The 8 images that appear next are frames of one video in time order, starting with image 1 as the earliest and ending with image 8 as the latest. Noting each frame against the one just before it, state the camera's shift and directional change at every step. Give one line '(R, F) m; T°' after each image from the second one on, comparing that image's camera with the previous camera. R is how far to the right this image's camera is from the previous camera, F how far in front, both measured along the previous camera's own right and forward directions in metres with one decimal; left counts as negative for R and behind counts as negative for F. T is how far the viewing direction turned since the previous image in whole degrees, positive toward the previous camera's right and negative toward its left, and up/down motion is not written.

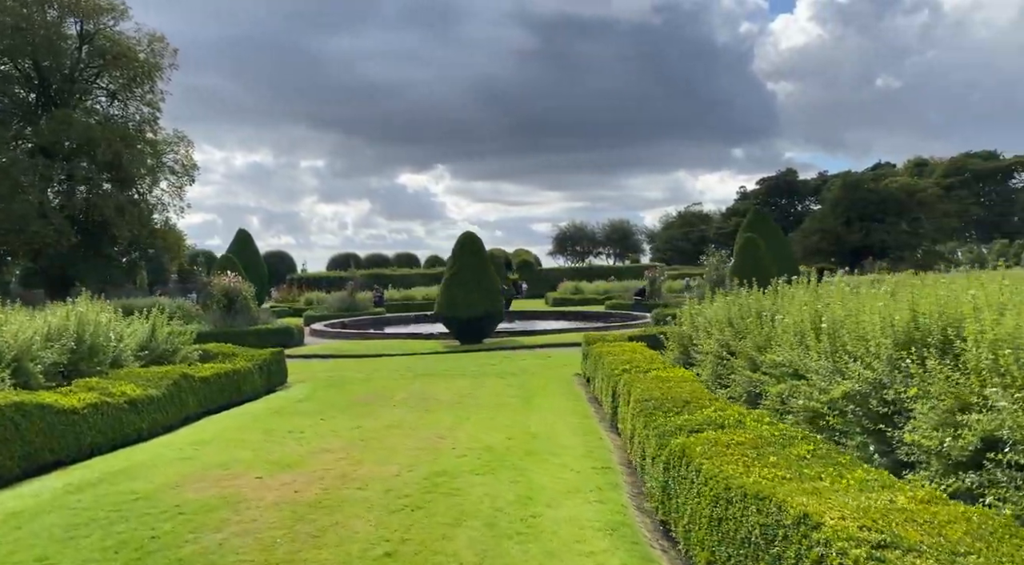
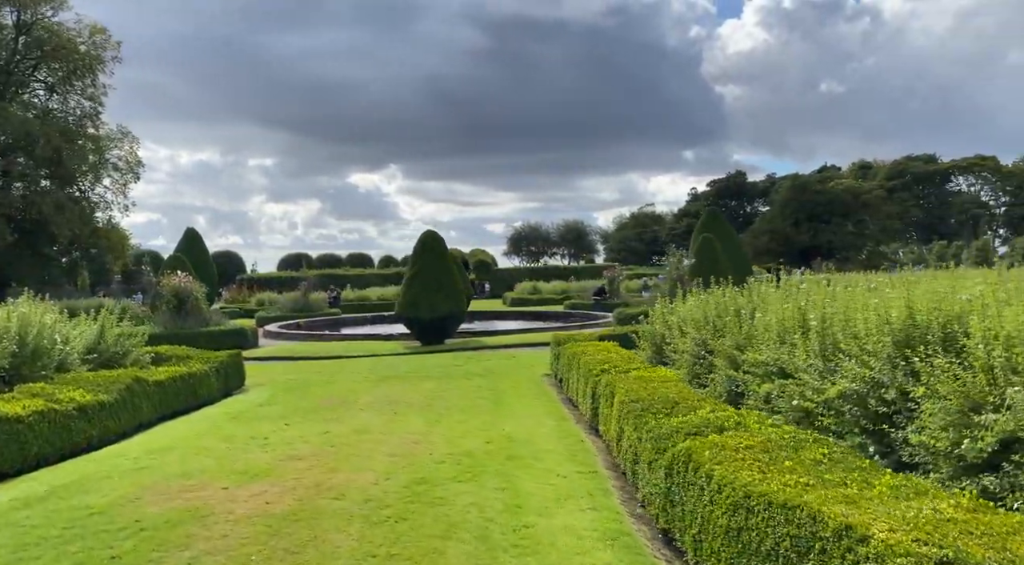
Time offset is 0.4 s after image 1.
(-0.2, +0.2) m; +3°
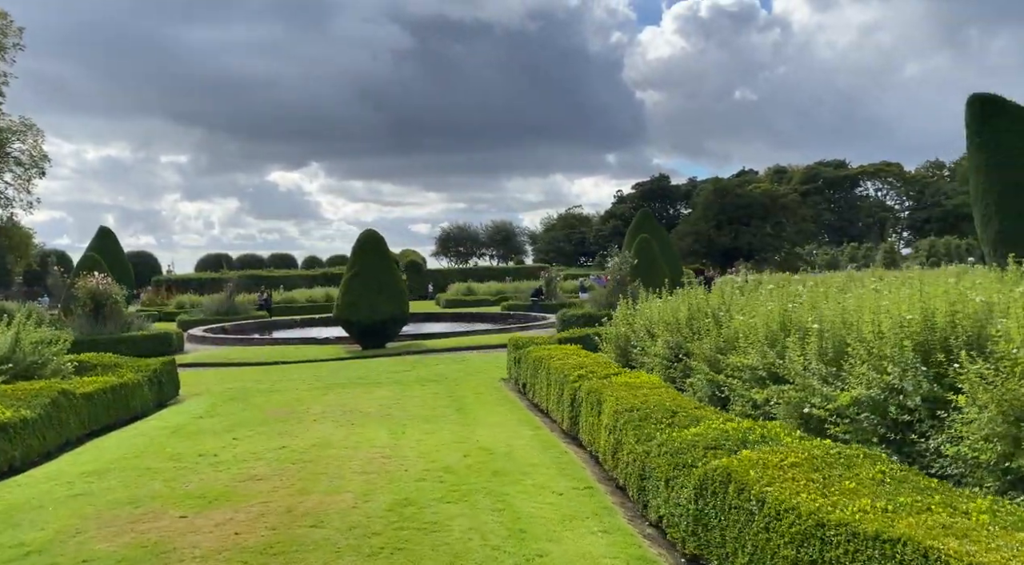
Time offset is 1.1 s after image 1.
(-0.3, +0.3) m; +5°
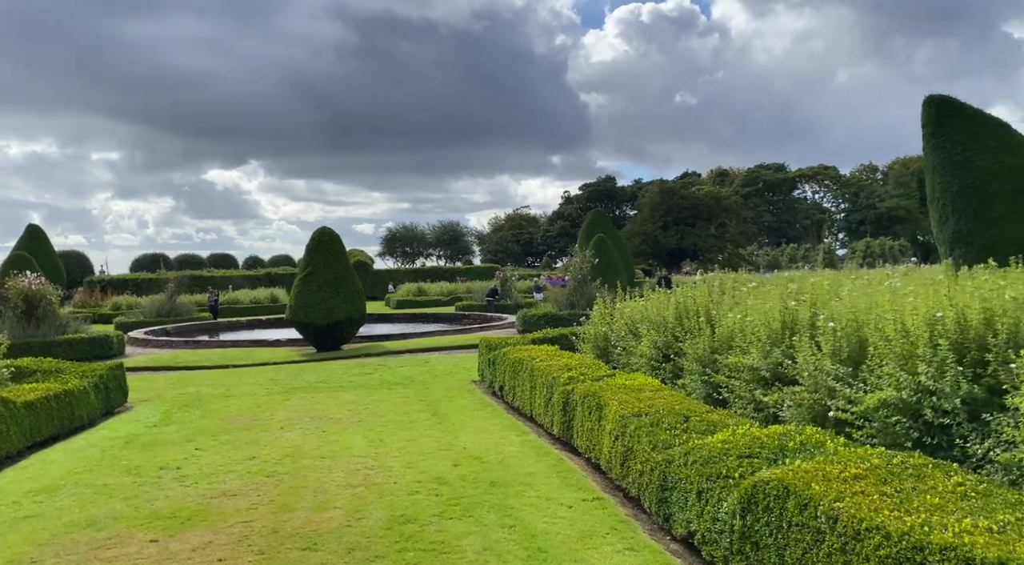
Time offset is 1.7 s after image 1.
(-0.3, +0.3) m; +4°
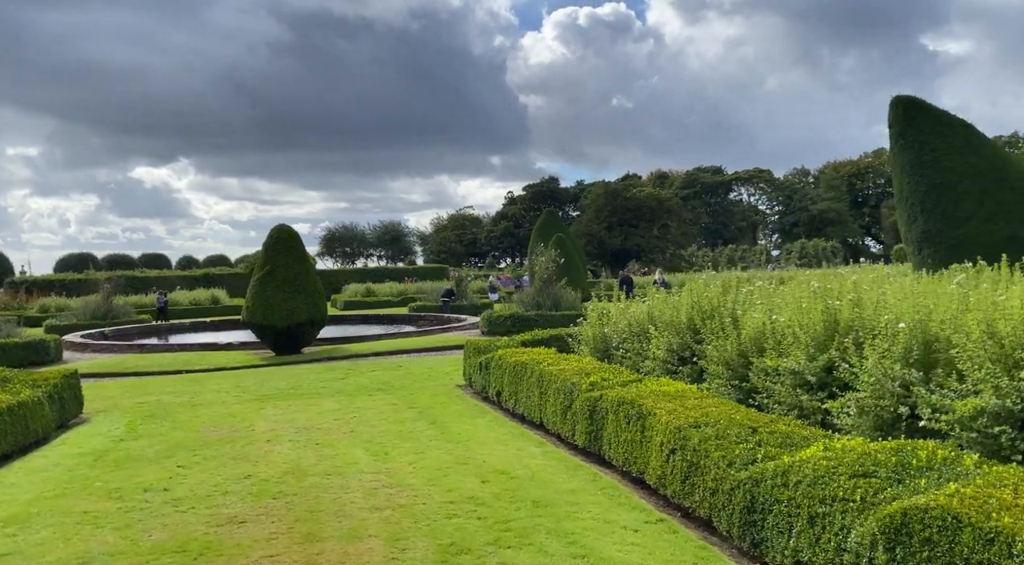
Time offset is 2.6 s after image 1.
(-0.6, +0.4) m; +4°
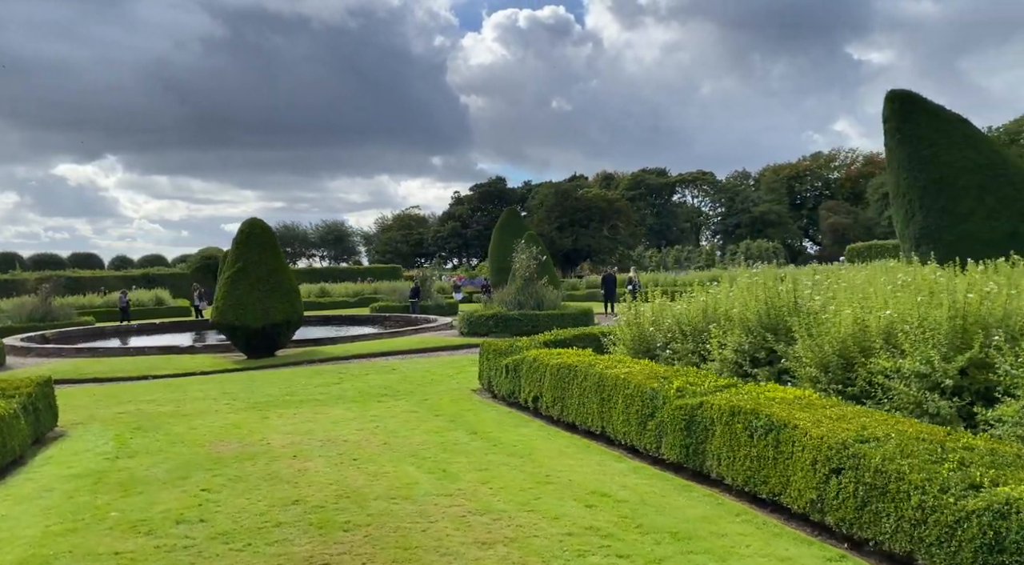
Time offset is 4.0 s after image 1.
(-0.9, +0.7) m; +4°
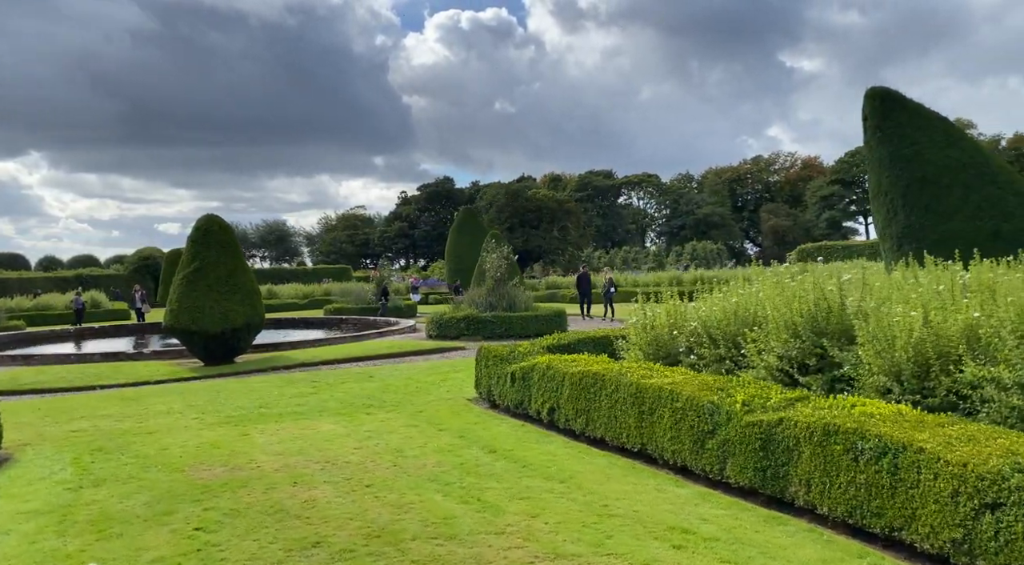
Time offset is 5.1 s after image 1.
(-0.6, +0.7) m; +4°
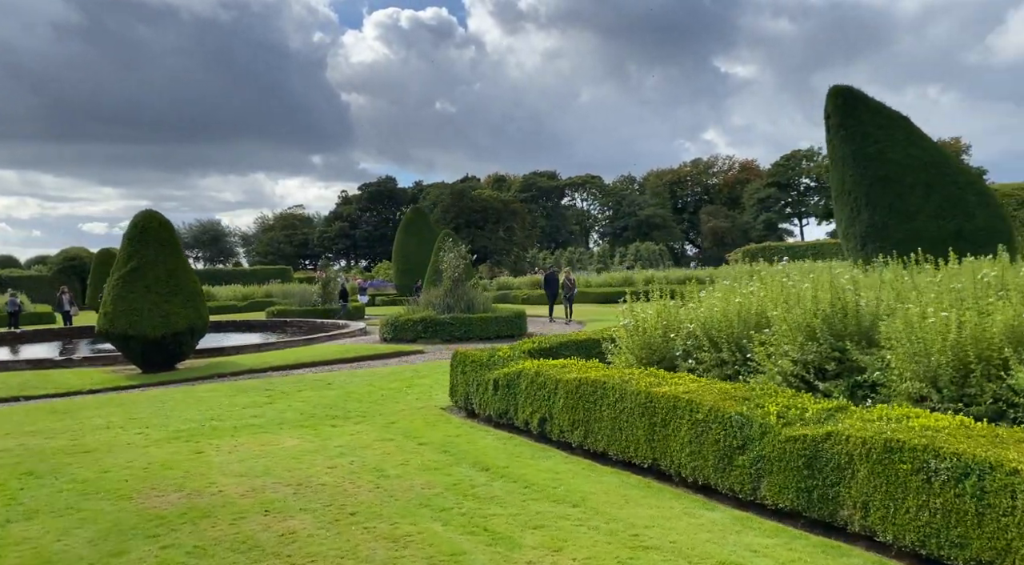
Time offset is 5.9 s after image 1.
(-0.4, +0.6) m; +4°
